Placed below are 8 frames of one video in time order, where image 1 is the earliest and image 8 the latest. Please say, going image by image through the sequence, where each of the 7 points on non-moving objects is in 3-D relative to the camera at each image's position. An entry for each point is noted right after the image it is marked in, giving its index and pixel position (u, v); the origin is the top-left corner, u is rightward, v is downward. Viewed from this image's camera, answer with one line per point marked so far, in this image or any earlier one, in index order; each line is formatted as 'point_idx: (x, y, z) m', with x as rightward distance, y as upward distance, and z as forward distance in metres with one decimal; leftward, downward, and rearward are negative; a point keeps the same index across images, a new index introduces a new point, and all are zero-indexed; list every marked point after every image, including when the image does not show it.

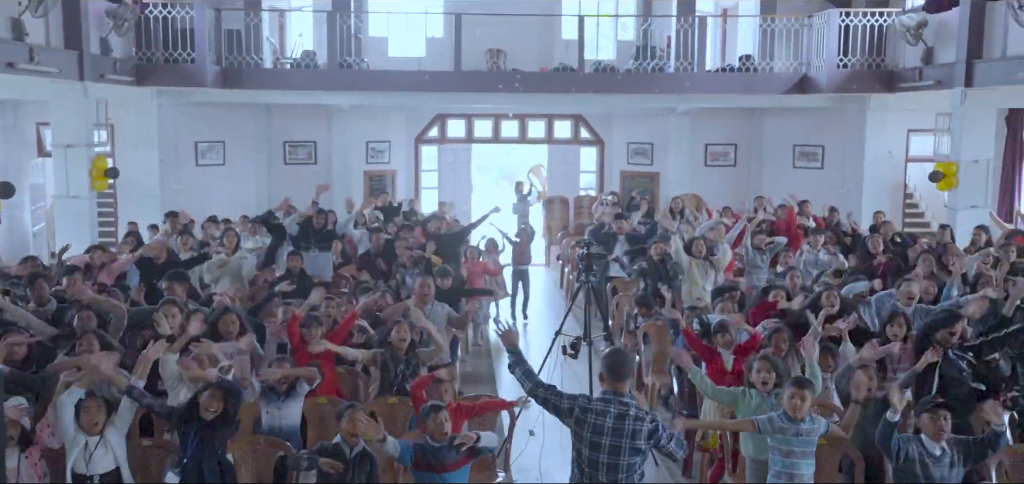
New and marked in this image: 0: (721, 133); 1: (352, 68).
0: (+4.9, +2.6, +17.6) m
1: (-3.4, +3.7, +15.9) m
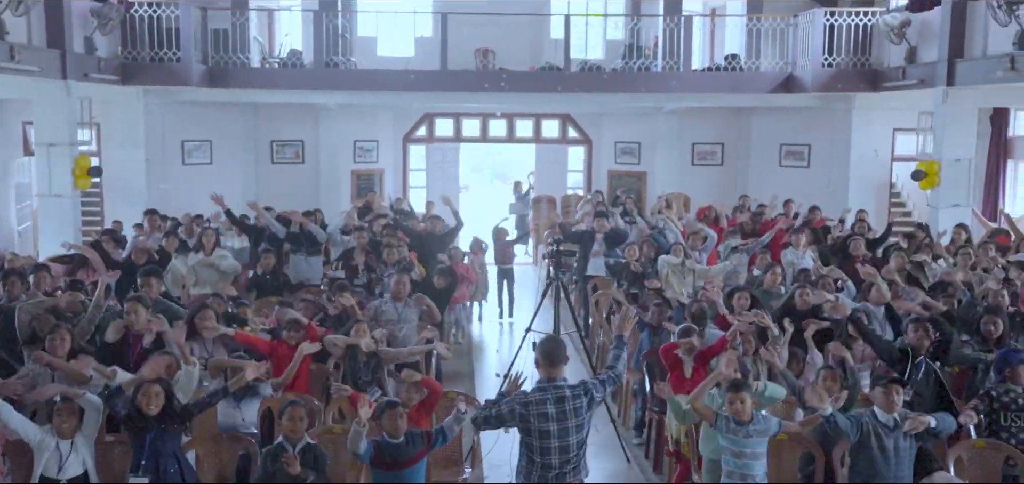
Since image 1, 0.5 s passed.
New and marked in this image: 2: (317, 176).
0: (+4.6, +2.6, +17.7) m
1: (-3.7, +3.7, +16.0) m
2: (-4.5, +1.5, +17.4) m
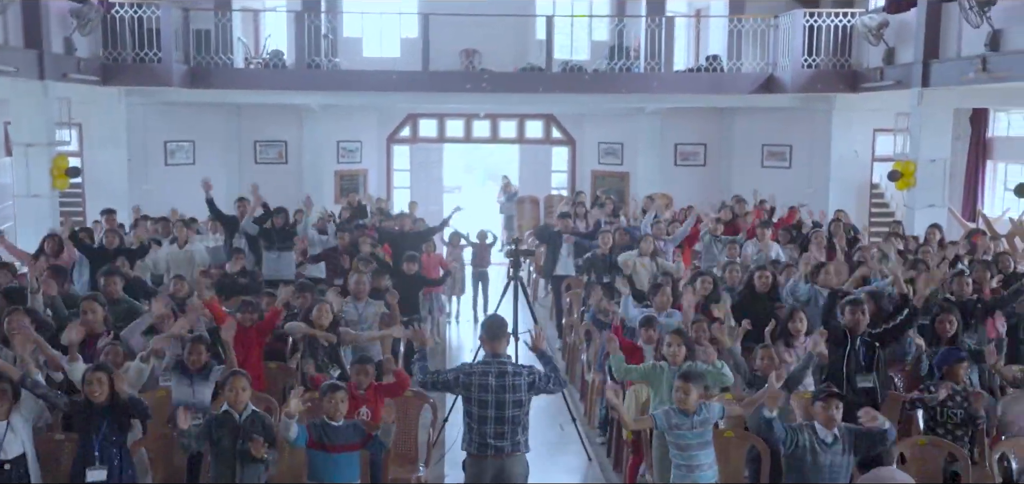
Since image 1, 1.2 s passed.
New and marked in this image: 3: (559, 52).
0: (+4.2, +2.6, +17.7) m
1: (-4.1, +3.7, +16.0) m
2: (-4.9, +1.5, +17.4) m
3: (+1.3, +5.1, +19.9) m
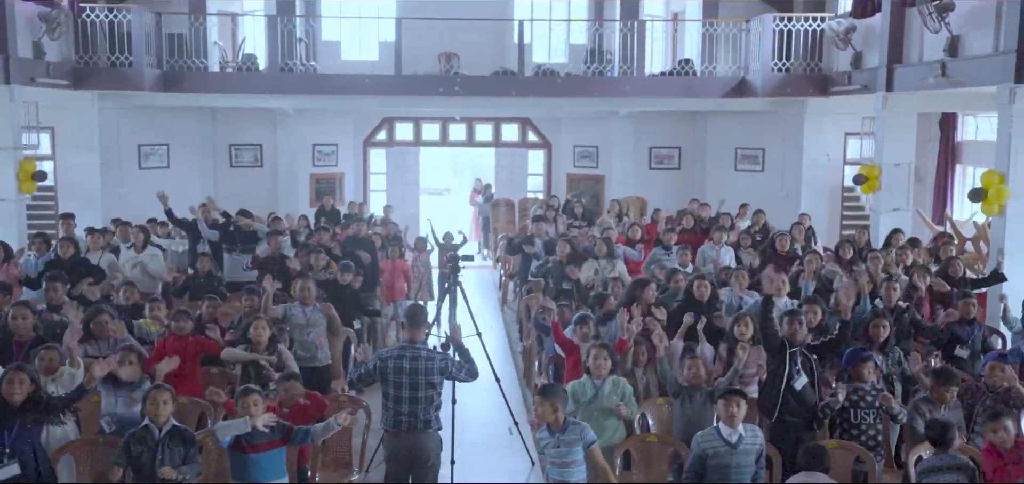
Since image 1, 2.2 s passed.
0: (+3.6, +2.5, +17.8) m
1: (-4.7, +3.6, +16.1) m
2: (-5.5, +1.5, +17.5) m
3: (+0.7, +5.0, +20.0) m
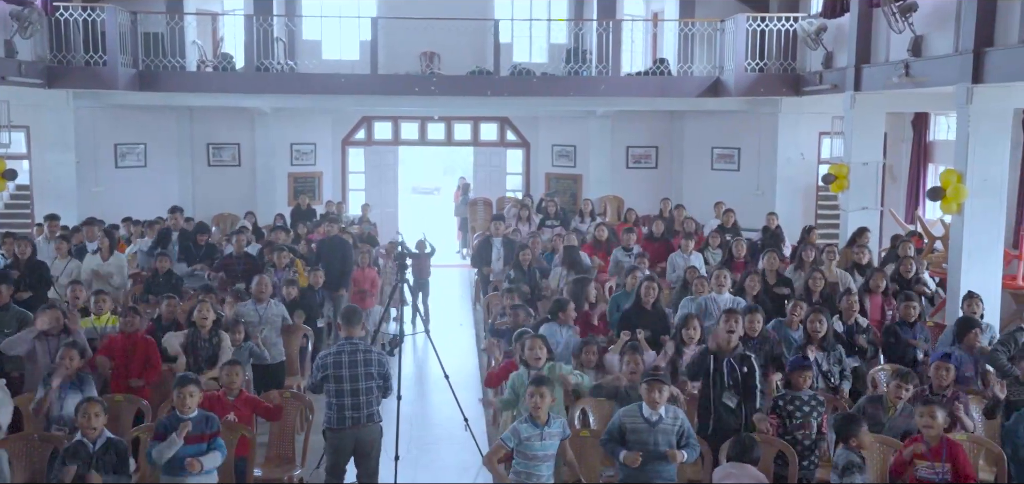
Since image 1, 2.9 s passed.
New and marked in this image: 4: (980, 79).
0: (+3.1, +2.5, +17.9) m
1: (-5.2, +3.7, +16.1) m
2: (-6.0, +1.5, +17.5) m
3: (+0.2, +5.0, +20.0) m
4: (+6.0, +2.1, +9.5) m
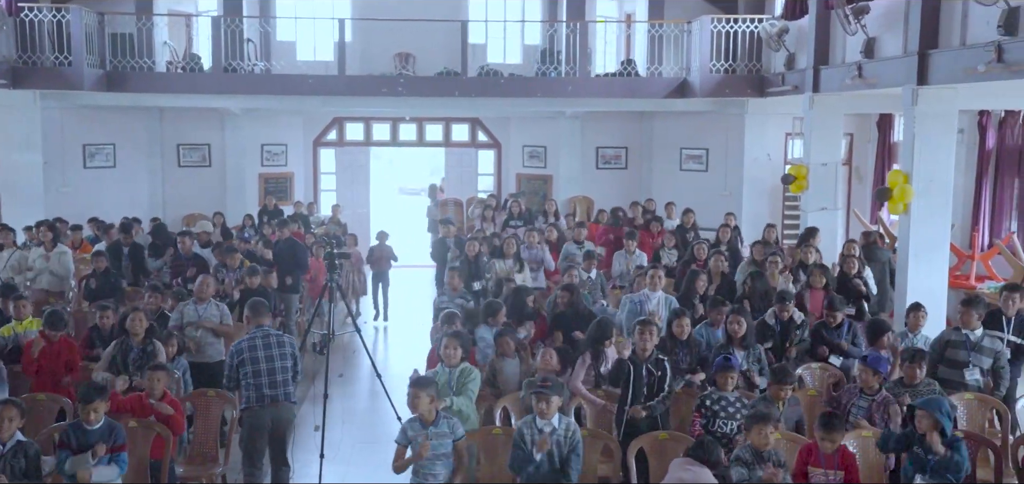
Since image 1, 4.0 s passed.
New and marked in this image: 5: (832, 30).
0: (+2.4, +2.5, +17.9) m
1: (-5.9, +3.7, +16.1) m
2: (-6.8, +1.5, +17.5) m
3: (-0.6, +5.0, +20.1) m
4: (+5.3, +2.1, +9.6) m
5: (+5.4, +3.6, +12.7) m
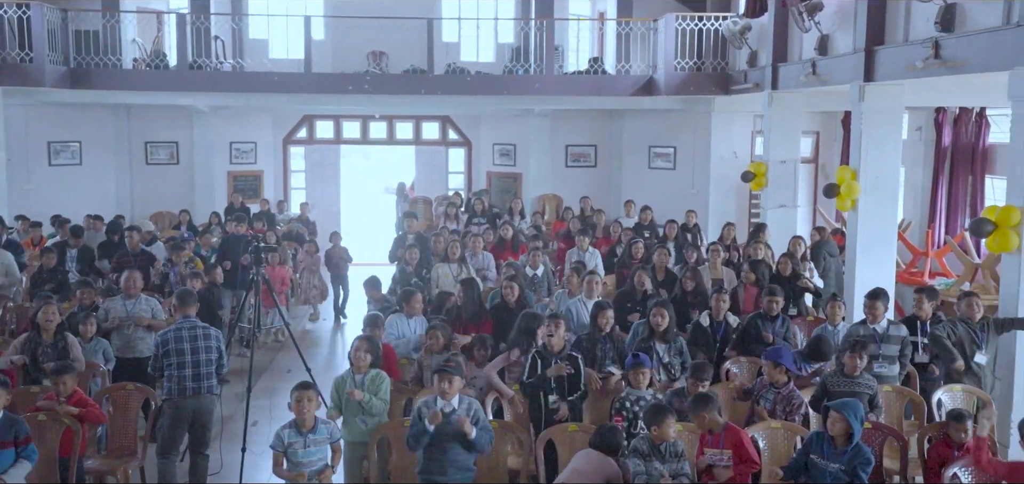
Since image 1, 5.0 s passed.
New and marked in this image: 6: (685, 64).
0: (+1.7, +2.6, +18.0) m
1: (-6.6, +3.7, +16.1) m
2: (-7.5, +1.5, +17.5) m
3: (-1.3, +5.0, +20.1) m
4: (+4.6, +2.1, +9.6) m
5: (+4.7, +3.7, +12.8) m
6: (+3.6, +3.7, +15.4) m
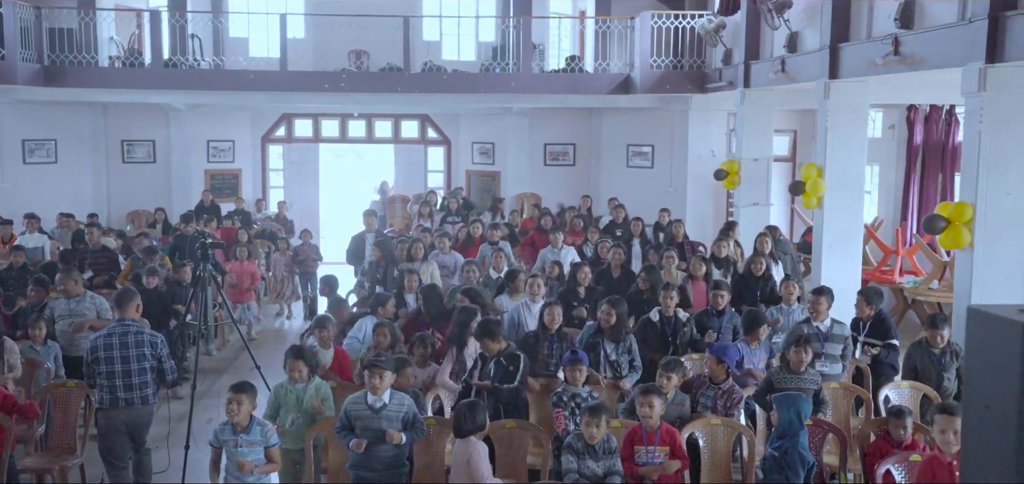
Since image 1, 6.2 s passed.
0: (+1.2, +2.6, +17.9) m
1: (-7.1, +3.7, +16.0) m
2: (-8.0, +1.5, +17.4) m
3: (-1.8, +5.1, +20.0) m
4: (+4.2, +2.2, +9.6) m
5: (+4.3, +3.7, +12.8) m
6: (+3.1, +3.7, +15.4) m
